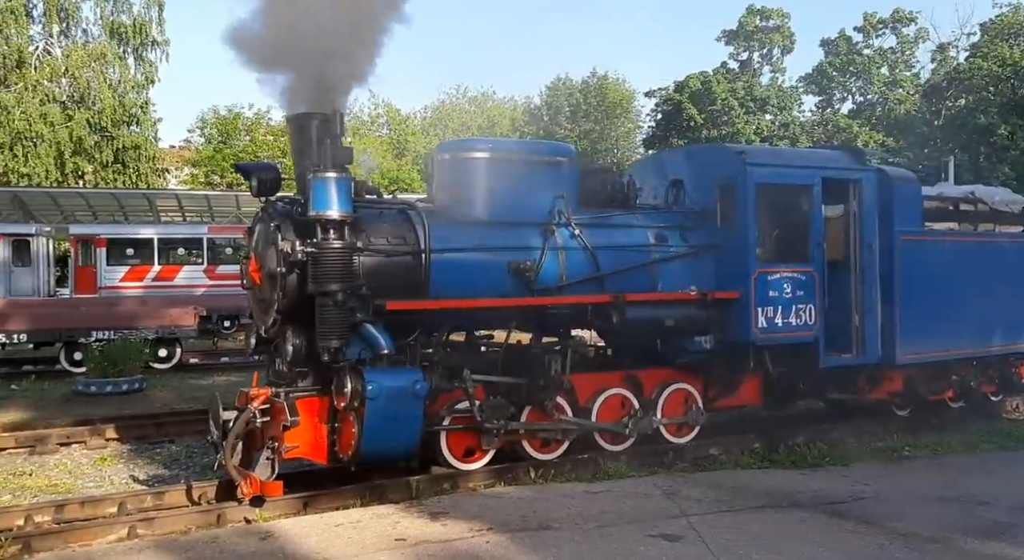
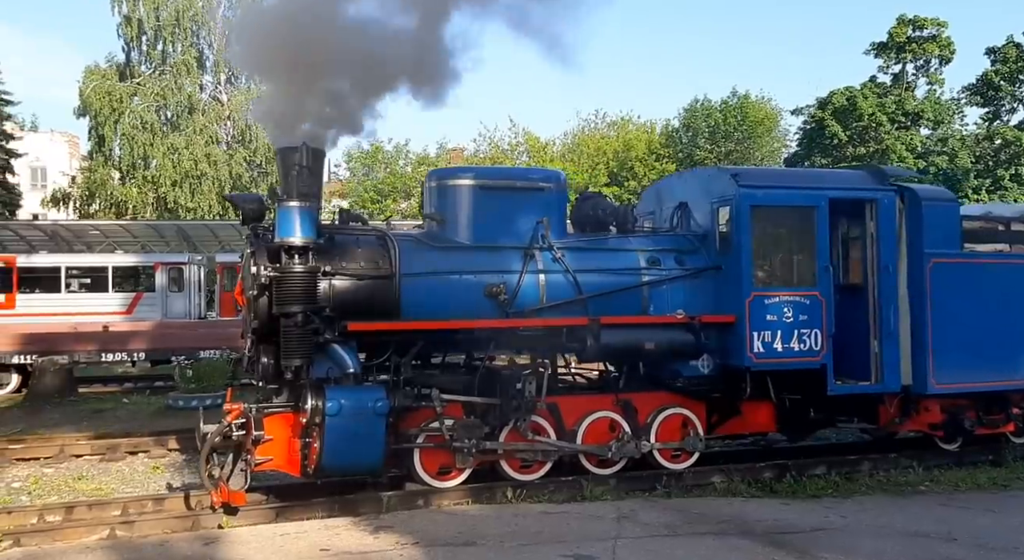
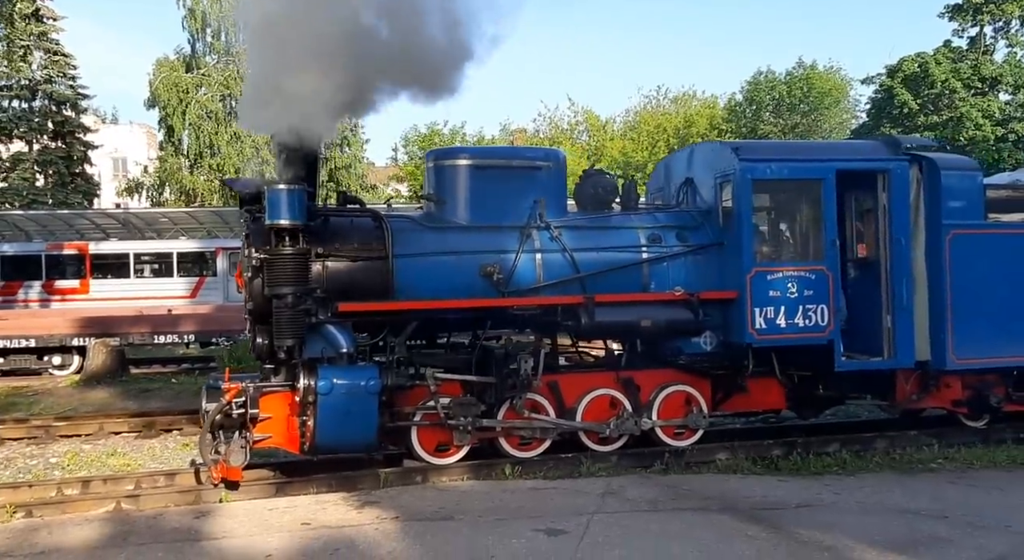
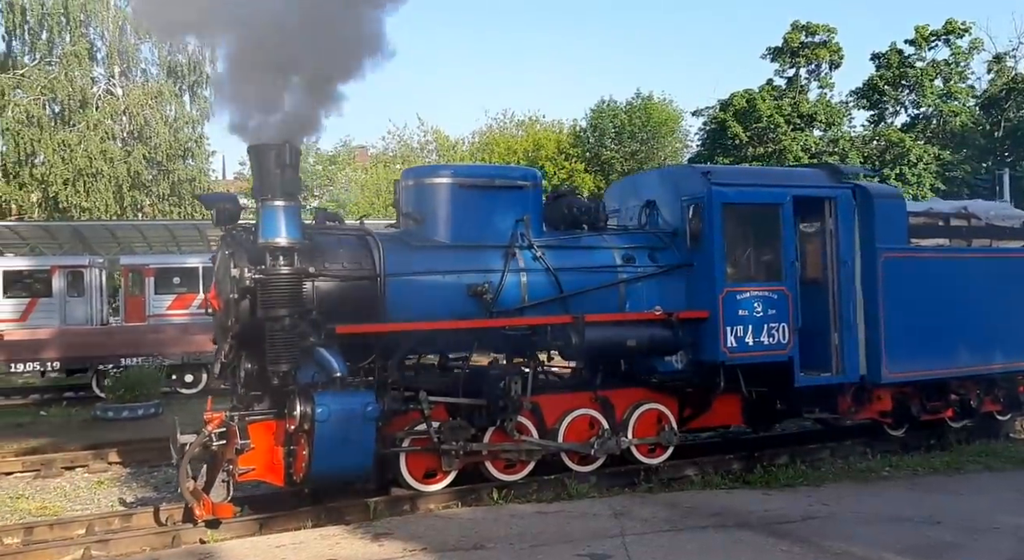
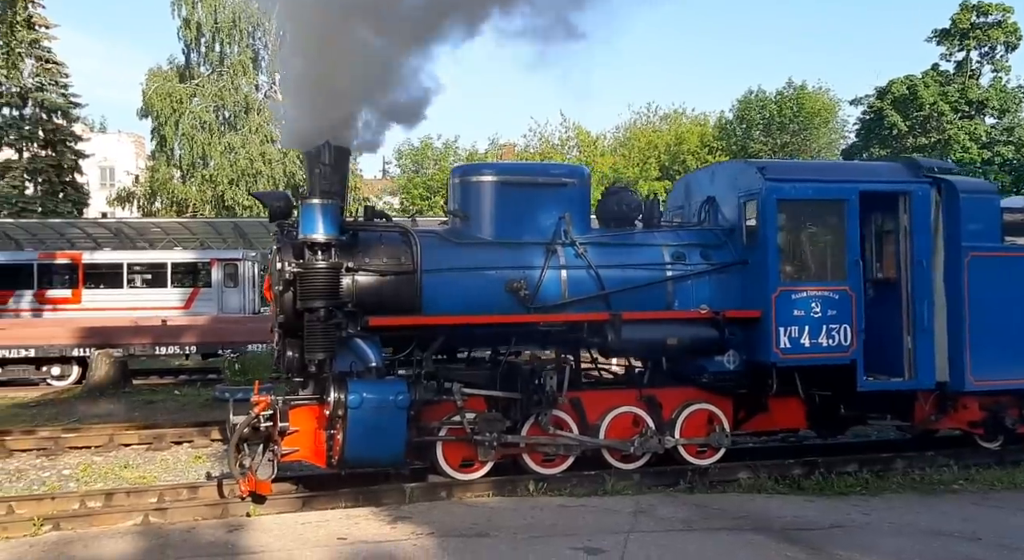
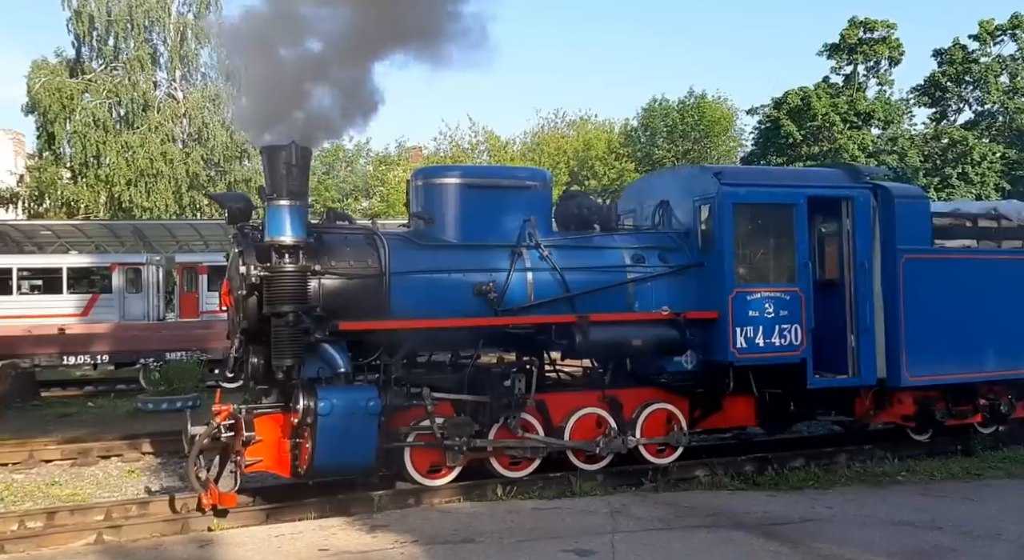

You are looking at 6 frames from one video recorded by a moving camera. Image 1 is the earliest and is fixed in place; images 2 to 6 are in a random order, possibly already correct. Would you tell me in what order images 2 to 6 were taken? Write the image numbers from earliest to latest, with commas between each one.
4, 6, 2, 5, 3
